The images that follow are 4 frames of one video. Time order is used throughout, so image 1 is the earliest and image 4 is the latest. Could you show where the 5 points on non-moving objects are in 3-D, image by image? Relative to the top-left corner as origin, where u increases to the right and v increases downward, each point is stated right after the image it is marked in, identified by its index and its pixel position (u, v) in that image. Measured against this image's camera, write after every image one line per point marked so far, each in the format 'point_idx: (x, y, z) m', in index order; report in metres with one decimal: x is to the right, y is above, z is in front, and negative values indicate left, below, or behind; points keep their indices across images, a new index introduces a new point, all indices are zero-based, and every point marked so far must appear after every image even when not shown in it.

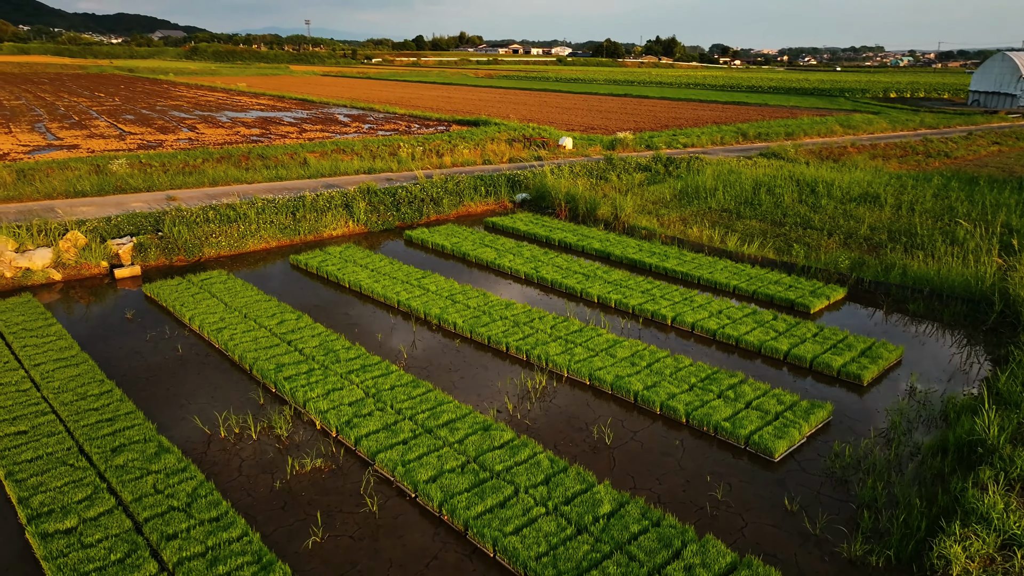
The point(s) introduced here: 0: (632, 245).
0: (+1.7, +0.6, +10.1) m
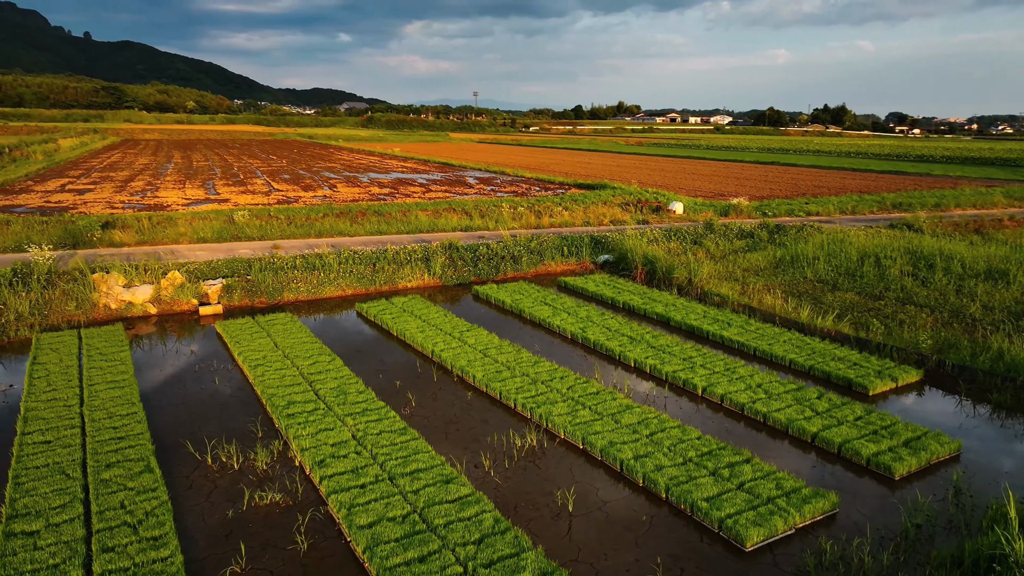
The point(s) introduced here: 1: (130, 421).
0: (+2.5, -0.3, +9.6) m
1: (-3.2, -1.1, +5.9) m
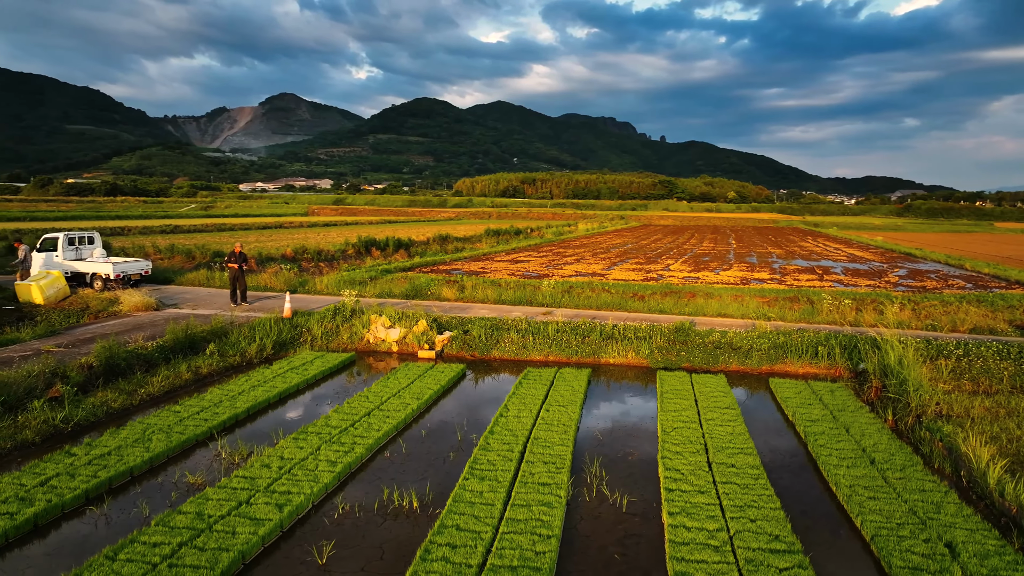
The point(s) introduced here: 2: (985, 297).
0: (+3.6, -1.5, +7.1) m
1: (-3.2, -1.4, +8.0) m
2: (+11.5, -0.2, +17.4) m
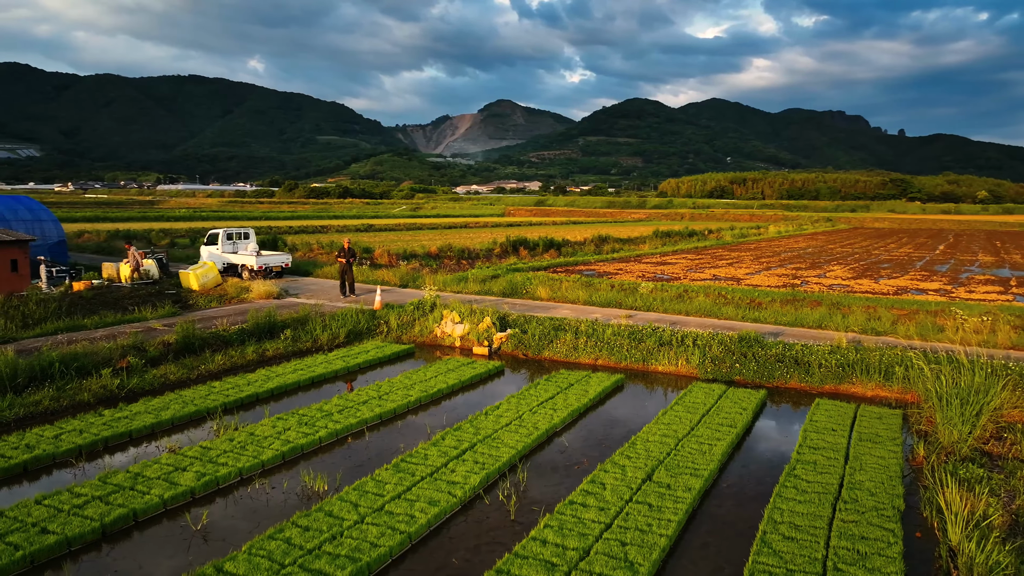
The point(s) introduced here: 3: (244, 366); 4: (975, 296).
0: (+3.0, -1.6, +6.1) m
1: (-3.3, -1.3, +8.8) m
2: (+13.5, -0.6, +13.7) m
3: (-3.9, -1.1, +10.4) m
4: (+11.6, -0.2, +17.9) m
